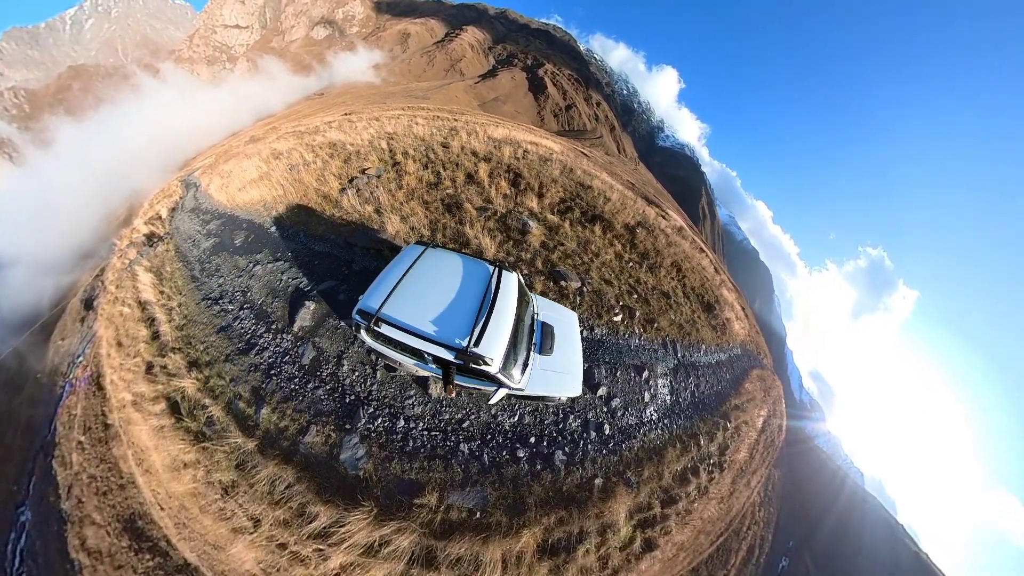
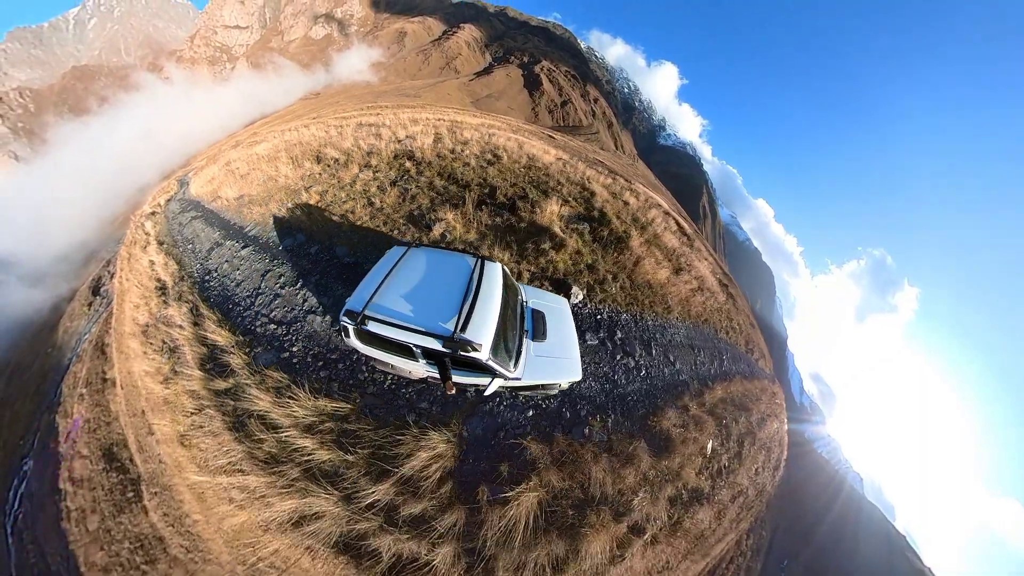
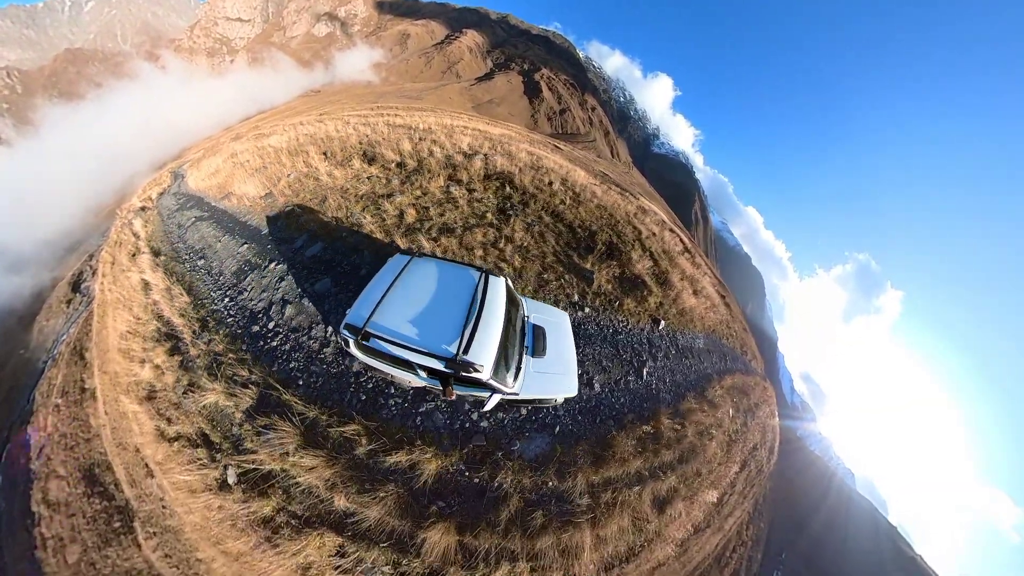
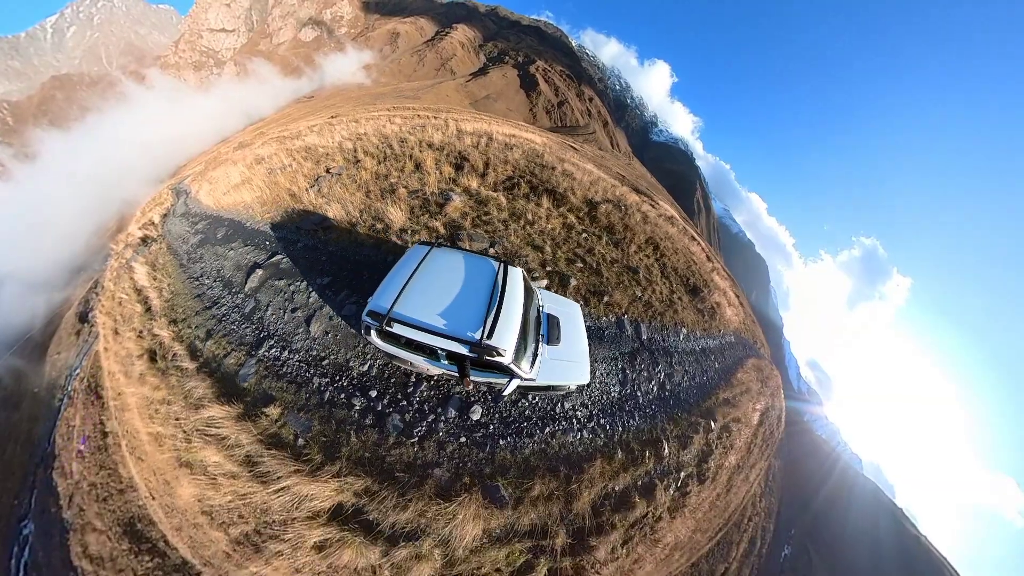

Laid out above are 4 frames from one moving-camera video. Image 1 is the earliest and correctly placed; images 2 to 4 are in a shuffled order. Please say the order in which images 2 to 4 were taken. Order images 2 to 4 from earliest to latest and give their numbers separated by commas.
4, 3, 2
